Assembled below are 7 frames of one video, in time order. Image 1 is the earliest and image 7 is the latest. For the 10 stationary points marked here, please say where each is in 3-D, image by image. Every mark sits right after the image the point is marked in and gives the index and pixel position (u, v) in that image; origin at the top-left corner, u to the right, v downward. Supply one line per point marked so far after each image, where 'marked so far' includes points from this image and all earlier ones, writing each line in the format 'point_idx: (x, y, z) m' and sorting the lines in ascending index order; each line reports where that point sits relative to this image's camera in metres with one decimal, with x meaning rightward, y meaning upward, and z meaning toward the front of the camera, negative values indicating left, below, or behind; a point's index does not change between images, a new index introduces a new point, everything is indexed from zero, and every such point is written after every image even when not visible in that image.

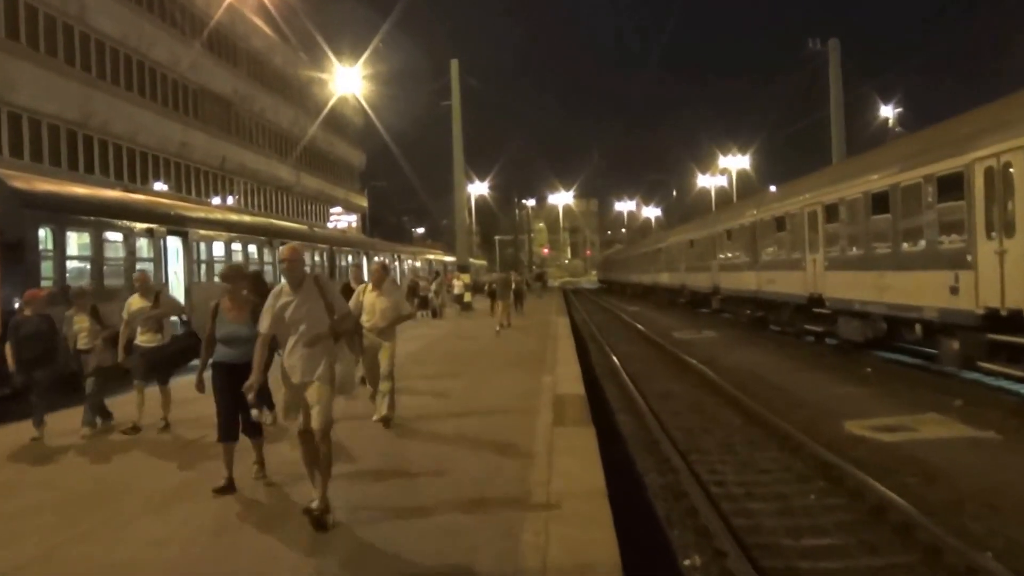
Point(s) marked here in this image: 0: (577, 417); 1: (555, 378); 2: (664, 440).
0: (+0.7, -1.4, +16.3) m
1: (+0.6, -1.2, +19.0) m
2: (+1.8, -1.8, +17.8) m
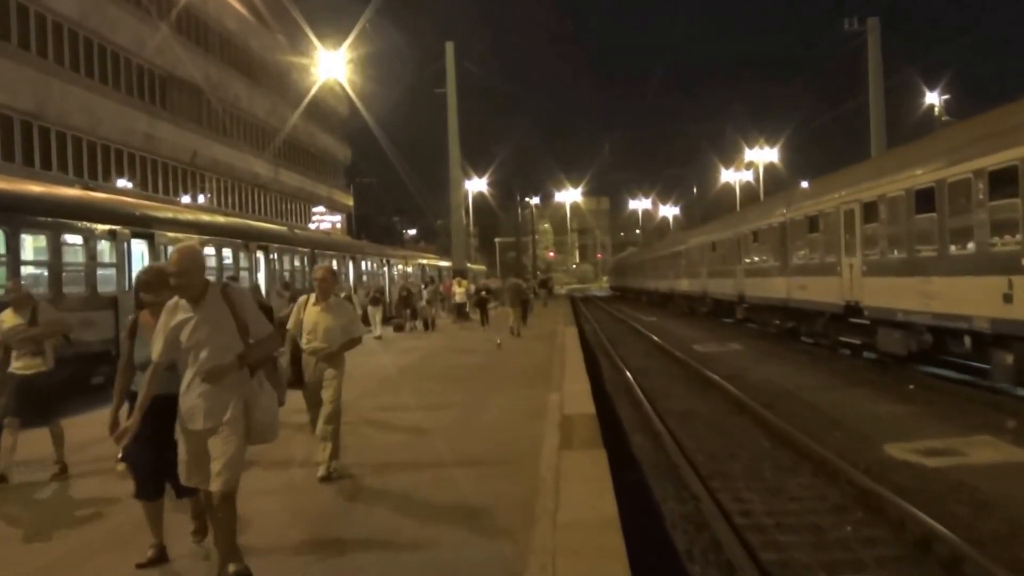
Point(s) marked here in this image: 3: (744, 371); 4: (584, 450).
0: (+0.7, -1.5, +14.4) m
1: (+0.6, -1.3, +17.0) m
2: (+1.8, -1.9, +15.9) m
3: (+3.2, -1.1, +19.8) m
4: (+0.7, -1.5, +13.7) m
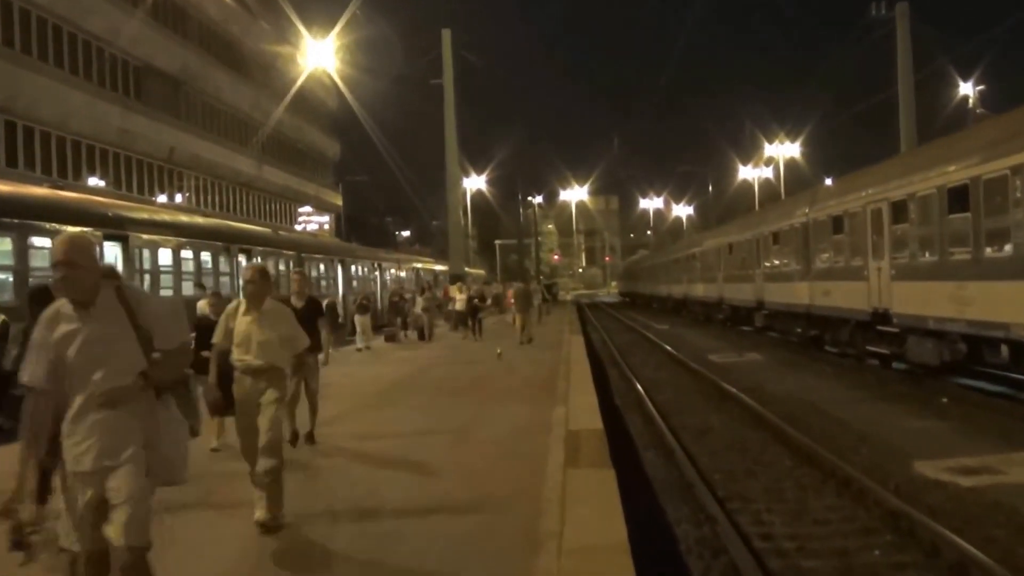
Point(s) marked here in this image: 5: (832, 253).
0: (+0.7, -1.5, +13.1) m
1: (+0.6, -1.3, +15.7) m
2: (+1.9, -1.9, +14.6) m
3: (+3.2, -1.2, +18.6) m
4: (+0.7, -1.5, +12.4) m
5: (+4.2, +0.5, +18.9) m
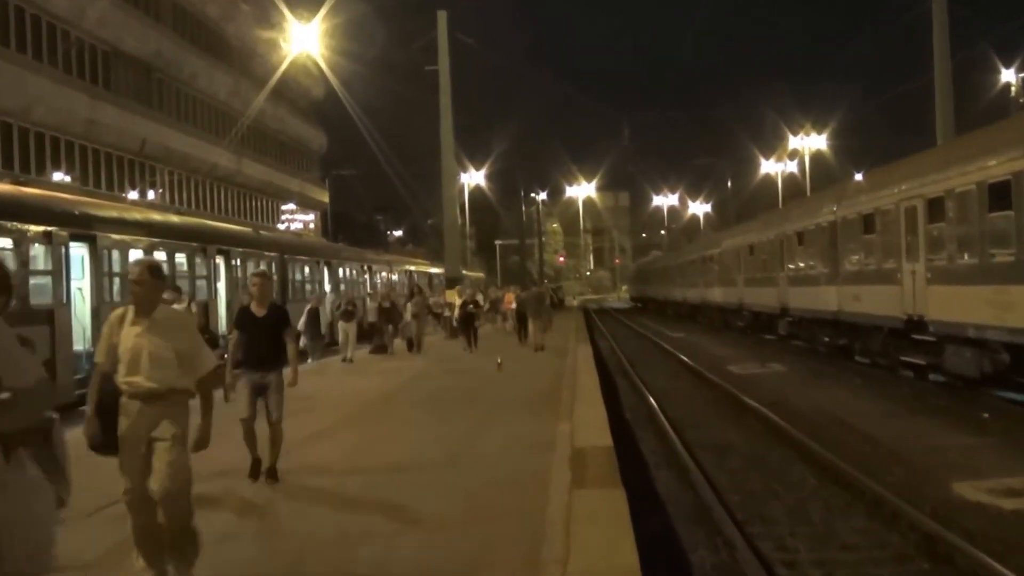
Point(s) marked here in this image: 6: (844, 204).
0: (+0.7, -1.6, +11.8) m
1: (+0.6, -1.4, +14.4) m
2: (+1.9, -2.0, +13.3) m
3: (+3.3, -1.3, +17.2) m
4: (+0.6, -1.6, +11.1) m
5: (+4.3, +0.4, +17.6) m
6: (+4.2, +1.1, +18.3) m
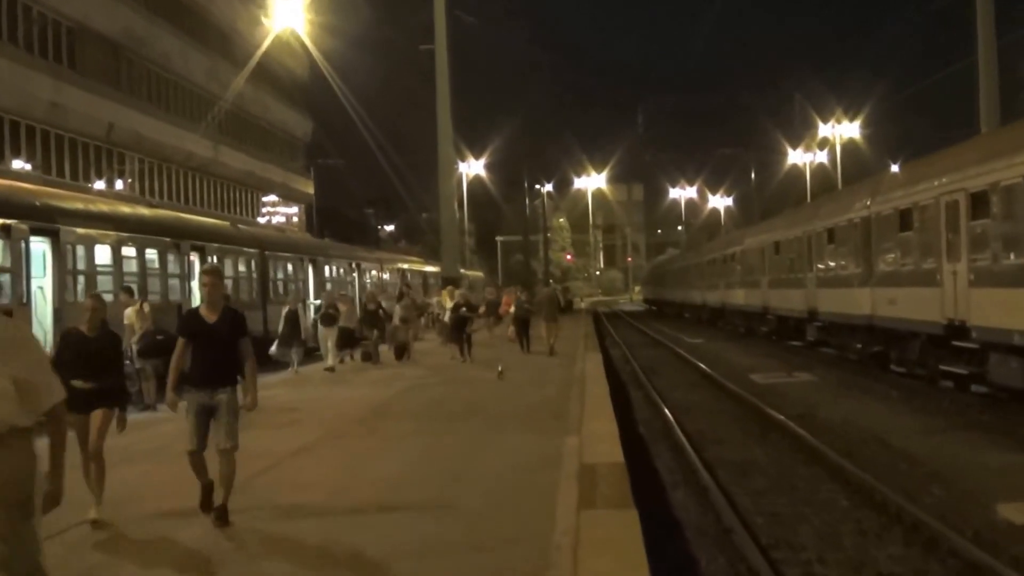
0: (+0.7, -1.6, +10.5) m
1: (+0.6, -1.4, +13.1) m
2: (+1.9, -2.0, +11.9) m
3: (+3.3, -1.3, +15.9) m
4: (+0.7, -1.6, +9.8) m
5: (+4.3, +0.4, +16.3) m
6: (+4.2, +1.0, +17.0) m
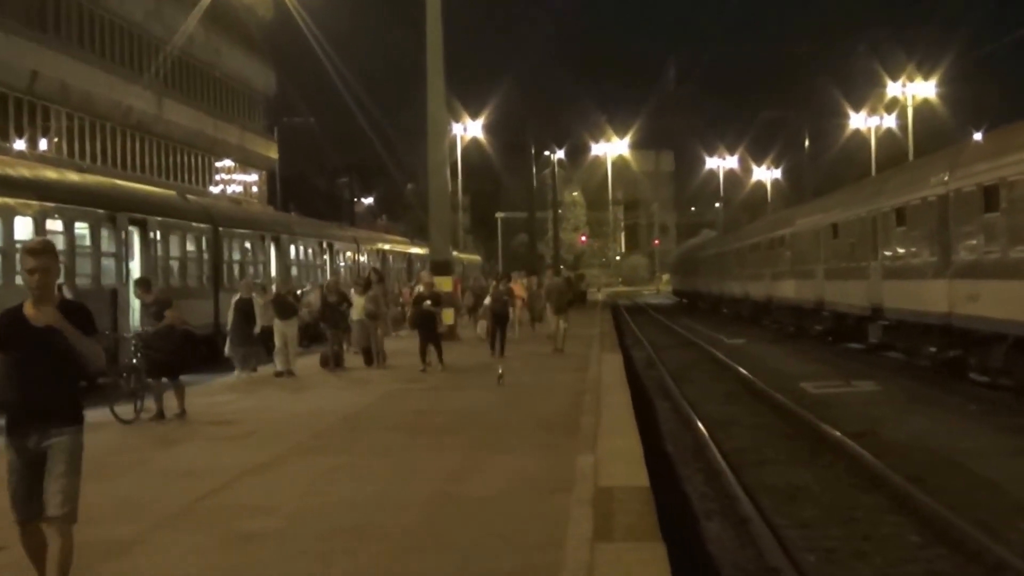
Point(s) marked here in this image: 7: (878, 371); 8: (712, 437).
0: (+0.7, -1.5, +8.2) m
1: (+0.6, -1.3, +10.8) m
2: (+1.8, -1.9, +9.6) m
3: (+3.3, -1.2, +13.6) m
4: (+0.6, -1.5, +7.5) m
5: (+4.3, +0.4, +13.9) m
6: (+4.3, +1.1, +14.7) m
7: (+4.5, -1.0, +18.3) m
8: (+1.9, -1.4, +13.9) m
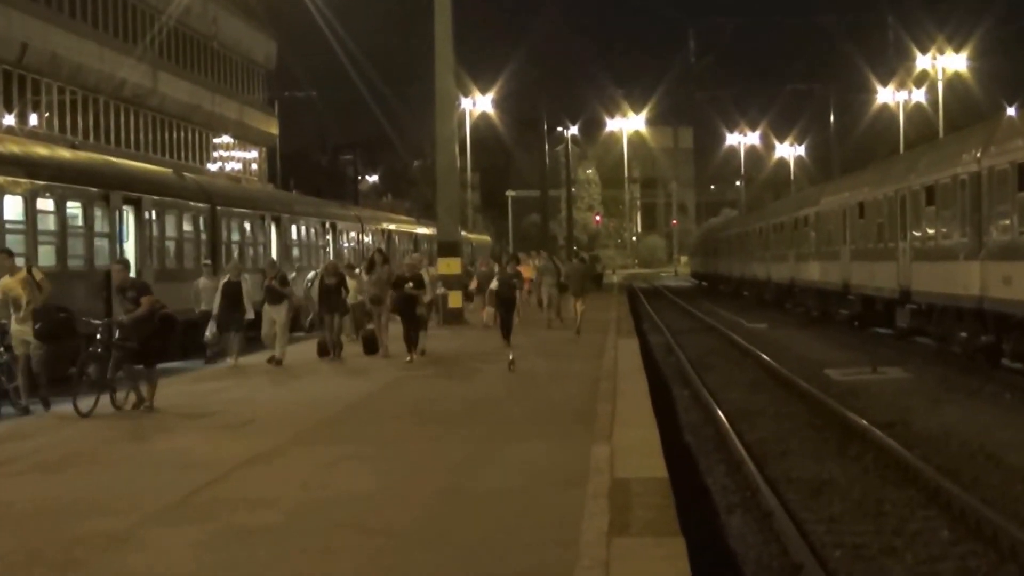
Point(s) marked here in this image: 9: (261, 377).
0: (+0.7, -1.4, +7.7) m
1: (+0.7, -1.2, +10.3) m
2: (+1.9, -1.8, +9.1) m
3: (+3.4, -1.1, +13.1) m
4: (+0.7, -1.4, +7.0) m
5: (+4.4, +0.6, +13.4) m
6: (+4.4, +1.2, +14.1) m
7: (+4.7, -0.8, +17.8) m
8: (+2.0, -1.2, +13.4) m
9: (-2.4, -0.8, +14.4) m
